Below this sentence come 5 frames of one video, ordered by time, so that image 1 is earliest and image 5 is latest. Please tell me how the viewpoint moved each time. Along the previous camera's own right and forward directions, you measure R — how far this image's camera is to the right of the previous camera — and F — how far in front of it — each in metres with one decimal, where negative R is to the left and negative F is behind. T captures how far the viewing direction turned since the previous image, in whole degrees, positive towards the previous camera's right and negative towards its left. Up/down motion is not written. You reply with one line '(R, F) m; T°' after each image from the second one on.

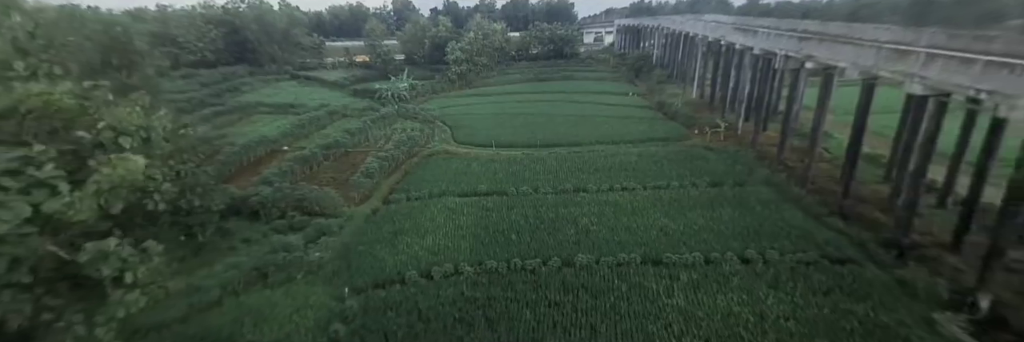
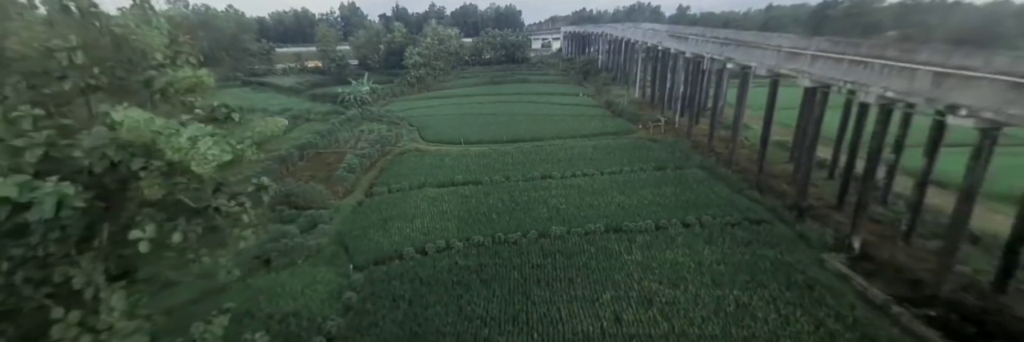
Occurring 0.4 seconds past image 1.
(-0.8, -1.4) m; +7°
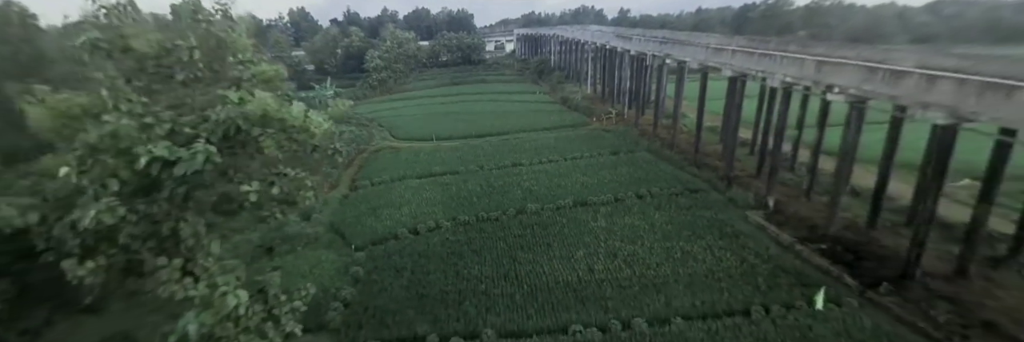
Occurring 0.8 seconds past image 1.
(-0.7, -1.5) m; +6°
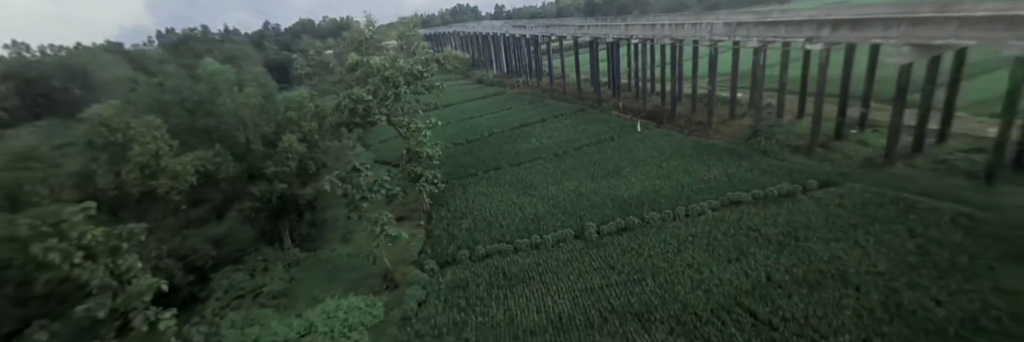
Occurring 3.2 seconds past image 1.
(-4.1, -8.2) m; +14°
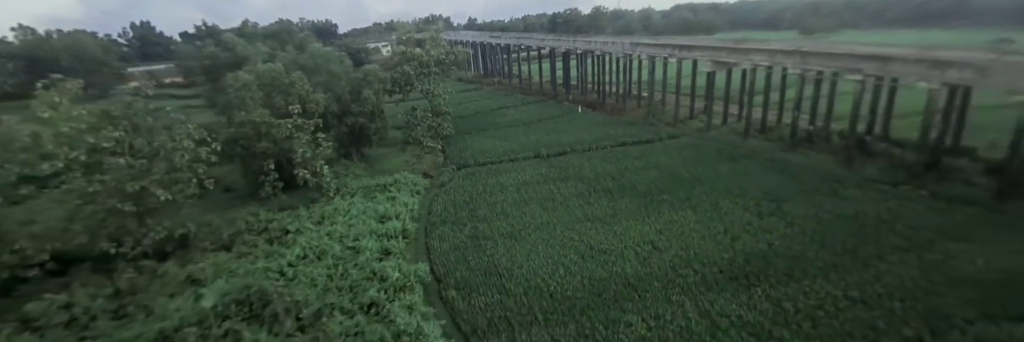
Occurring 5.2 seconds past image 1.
(-0.9, -8.0) m; +5°
